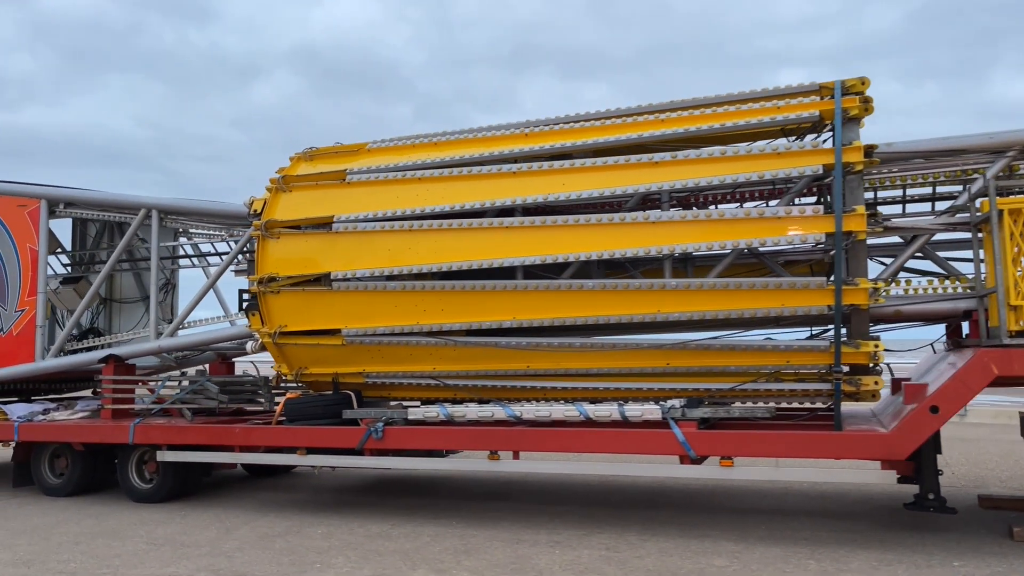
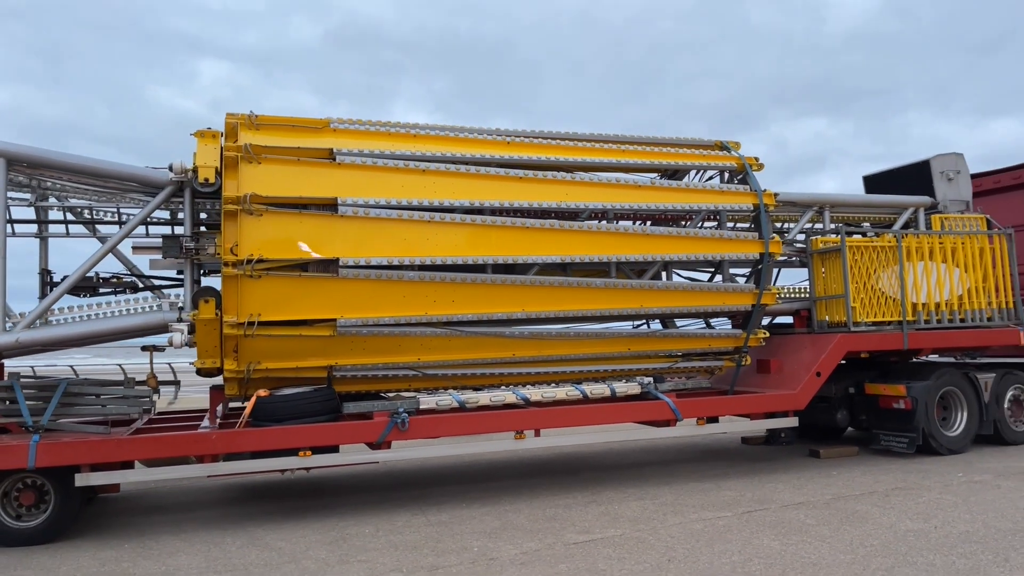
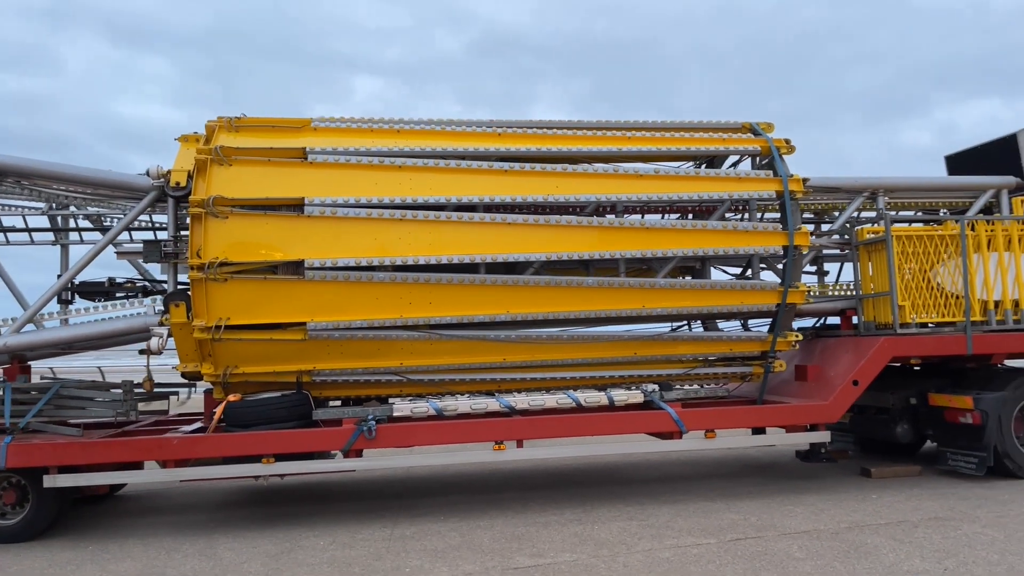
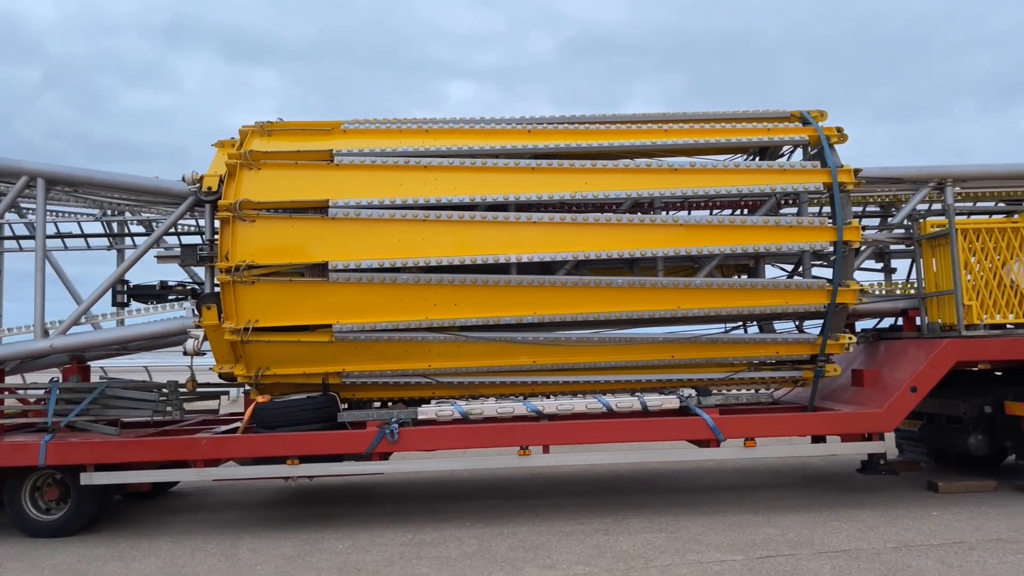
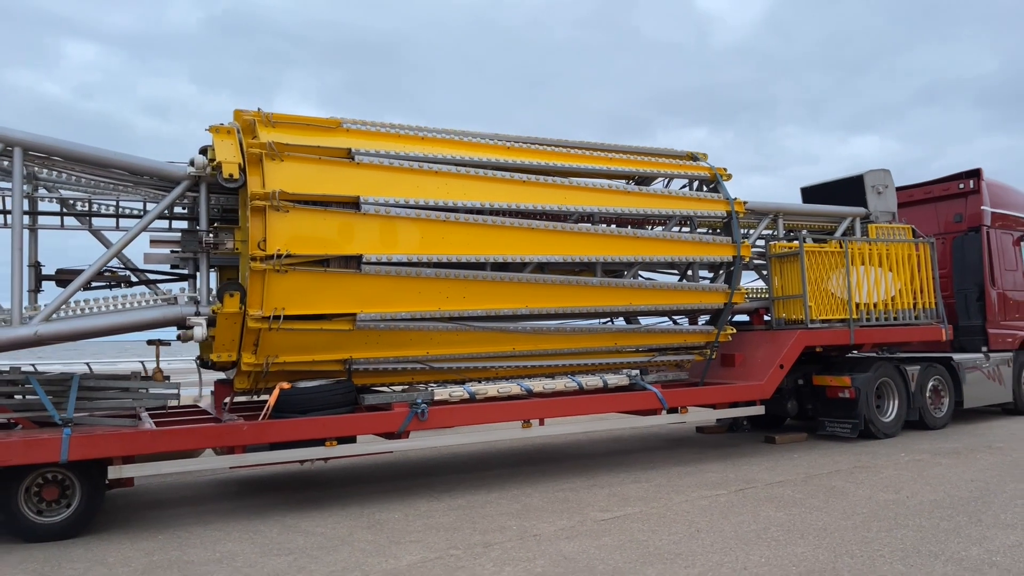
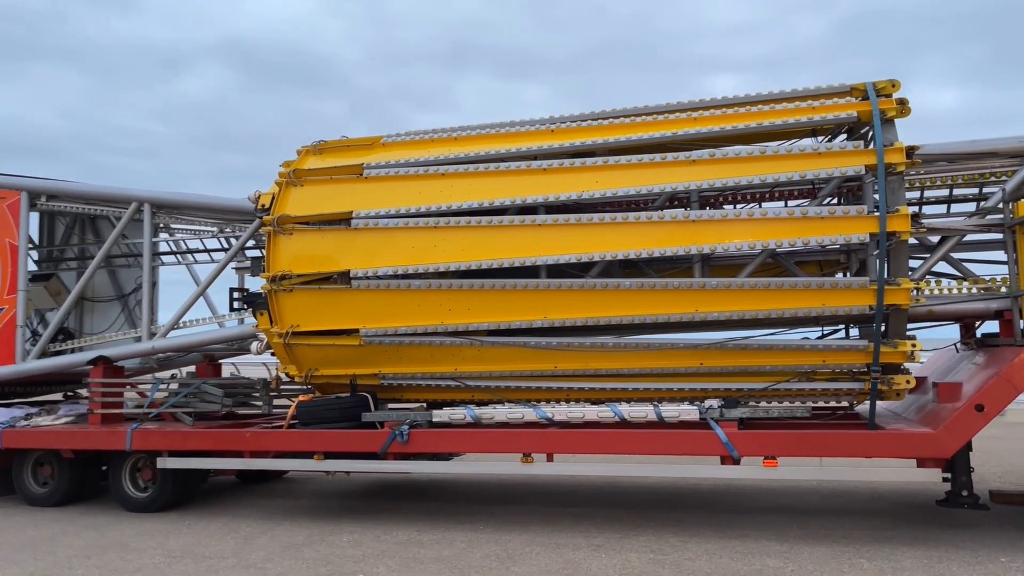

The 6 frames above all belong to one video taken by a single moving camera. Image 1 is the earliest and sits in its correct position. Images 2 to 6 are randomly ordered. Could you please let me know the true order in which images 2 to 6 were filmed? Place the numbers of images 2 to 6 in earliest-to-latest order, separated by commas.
6, 4, 3, 2, 5
